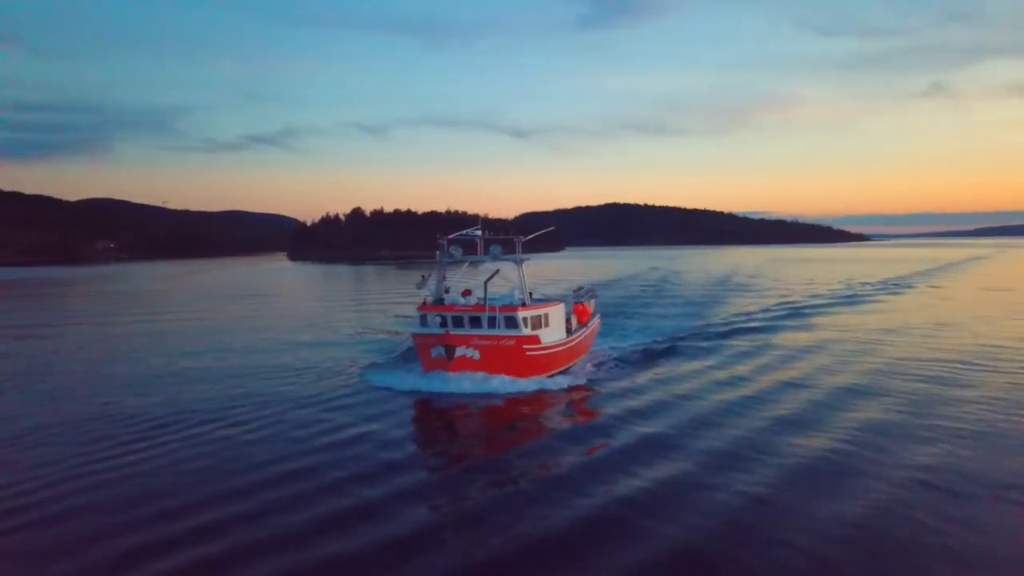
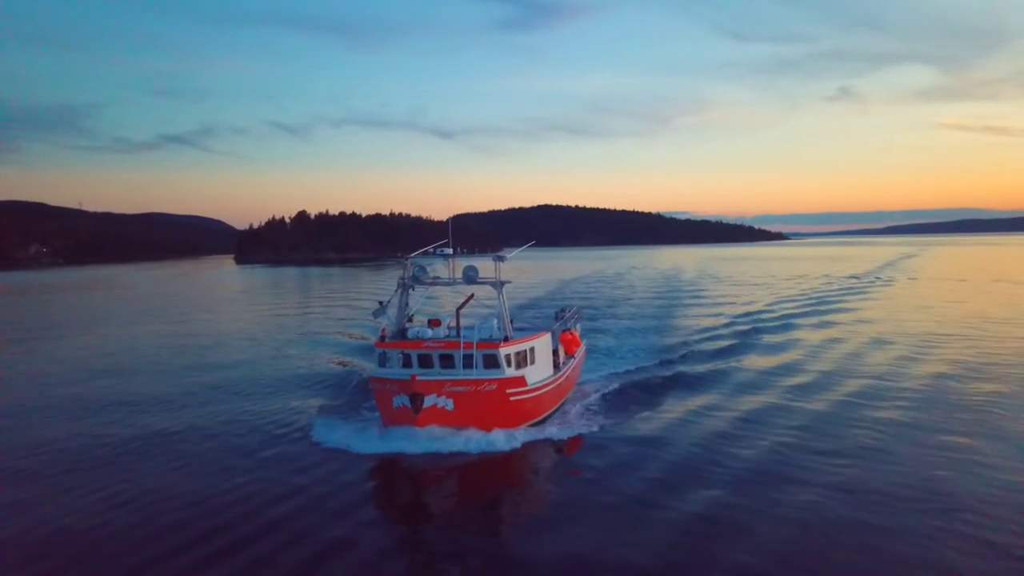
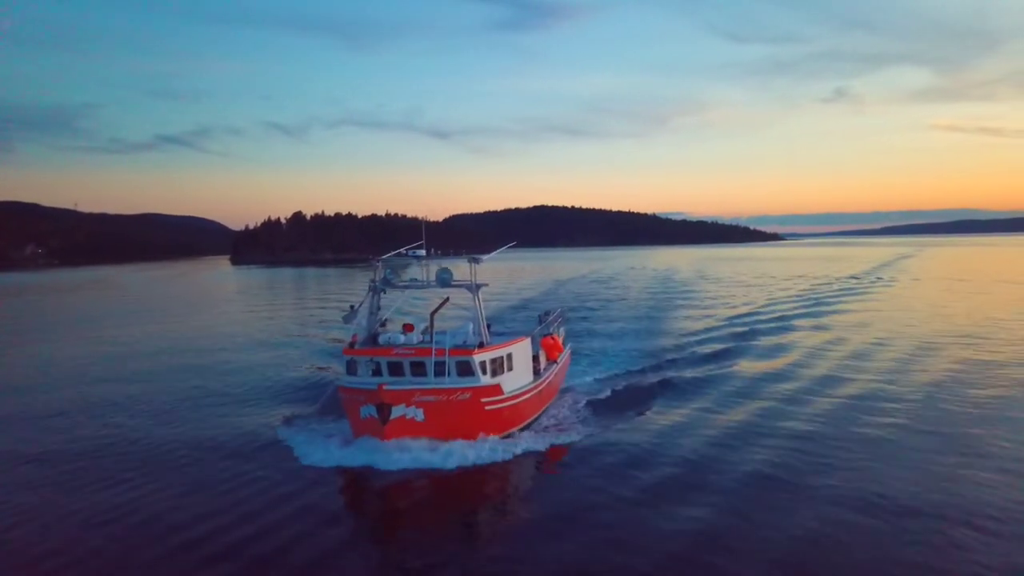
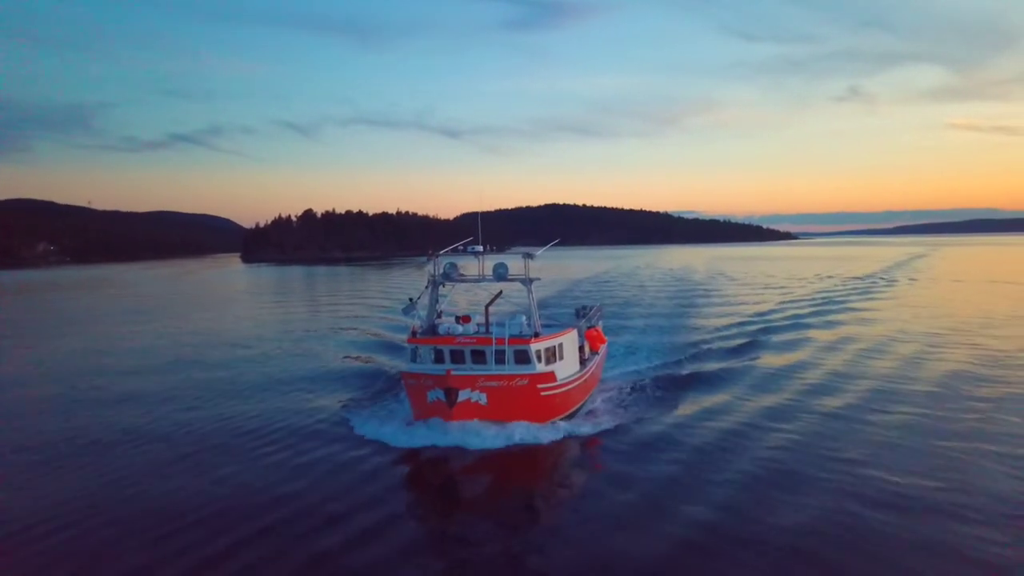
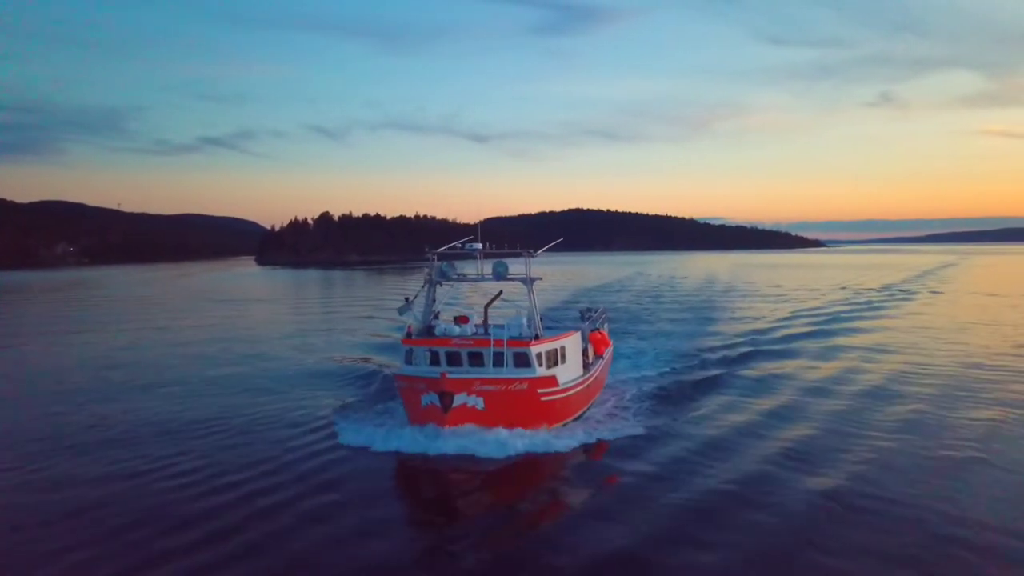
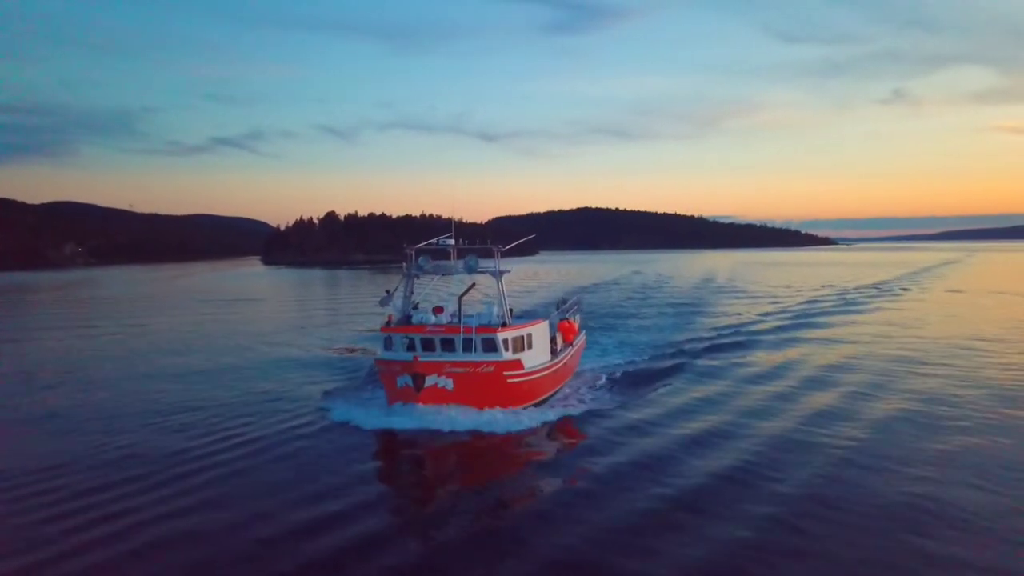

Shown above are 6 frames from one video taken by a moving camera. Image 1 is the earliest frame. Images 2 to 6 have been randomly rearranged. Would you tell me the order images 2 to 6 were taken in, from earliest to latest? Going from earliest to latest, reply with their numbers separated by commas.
6, 5, 4, 2, 3
